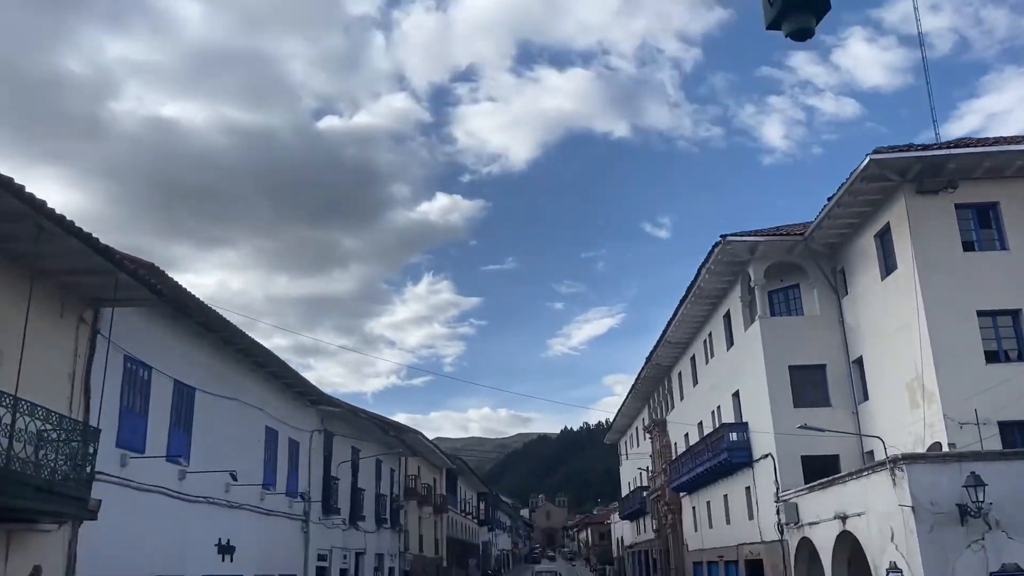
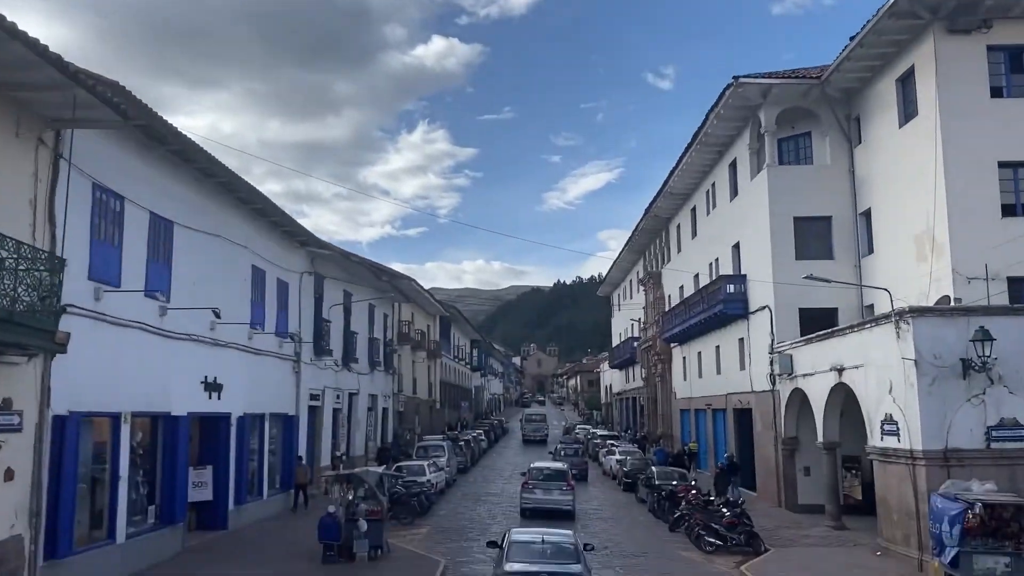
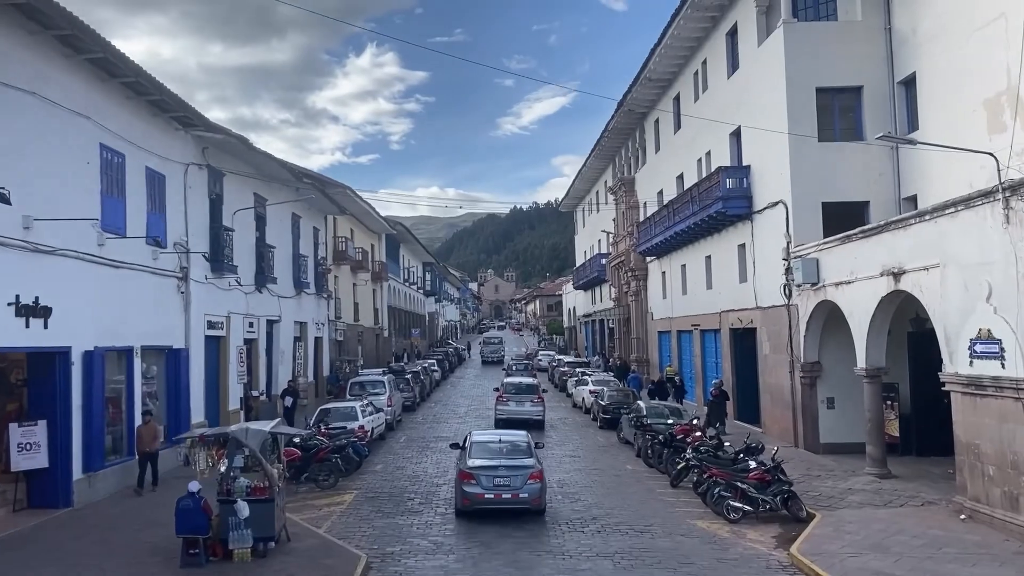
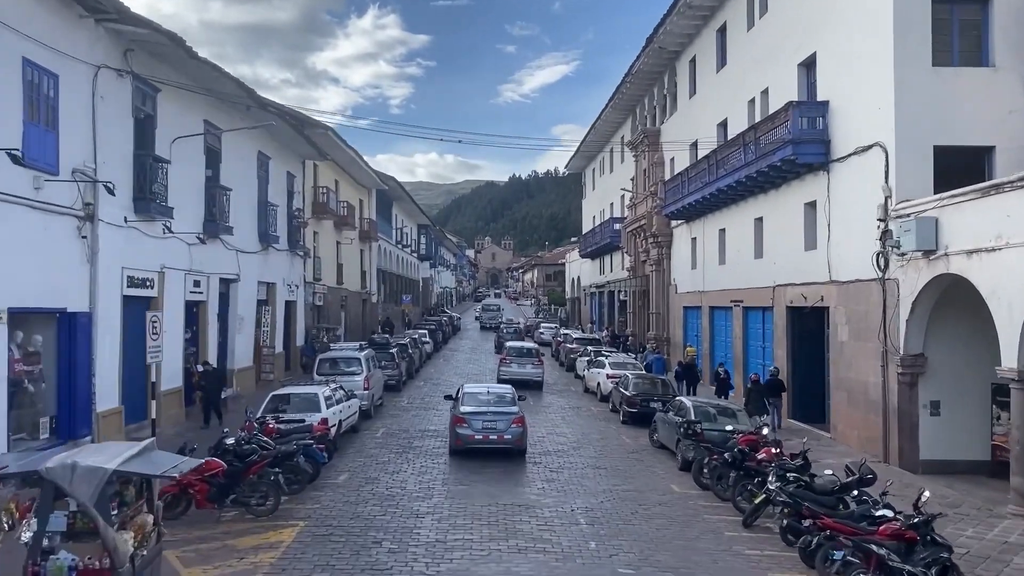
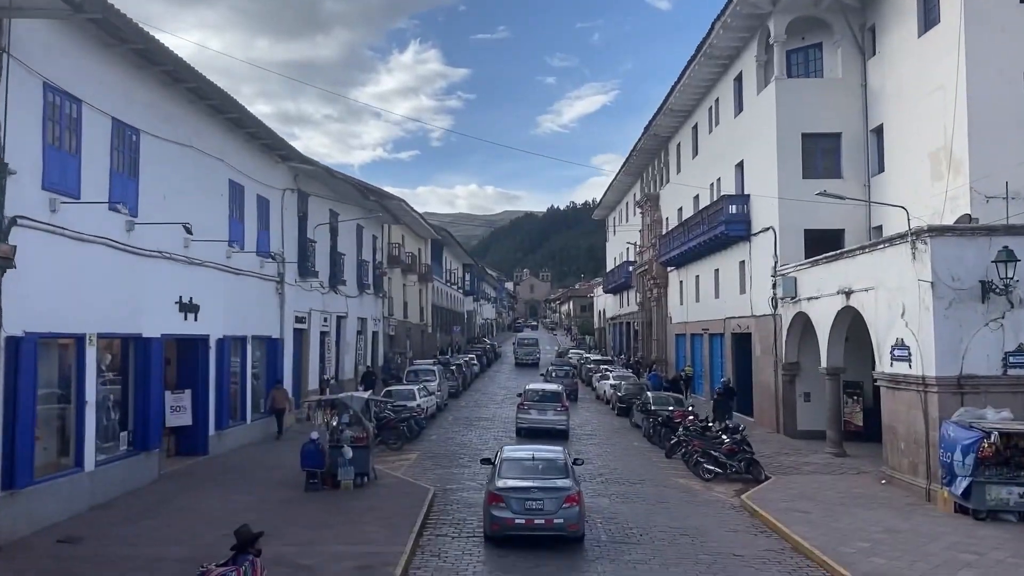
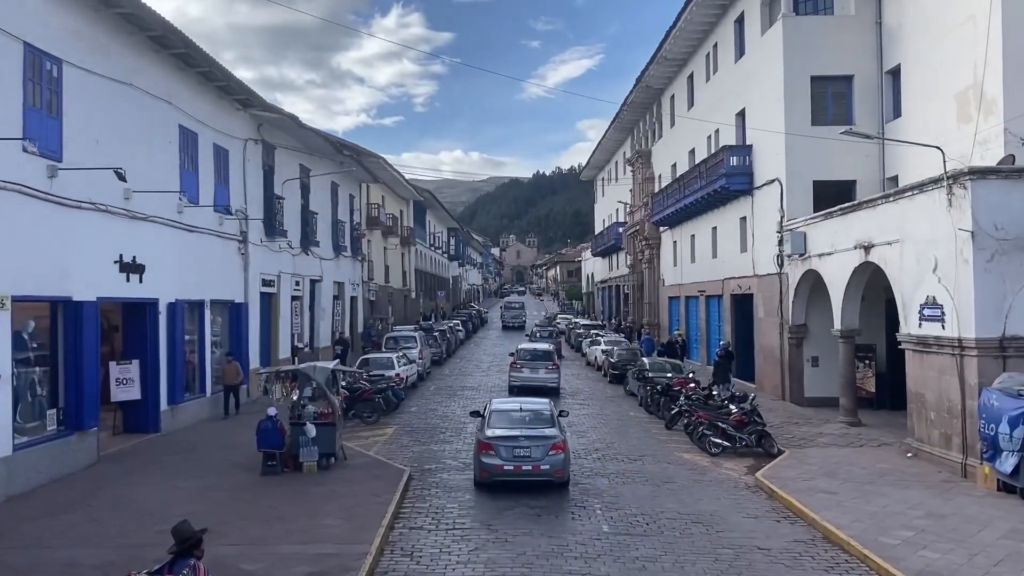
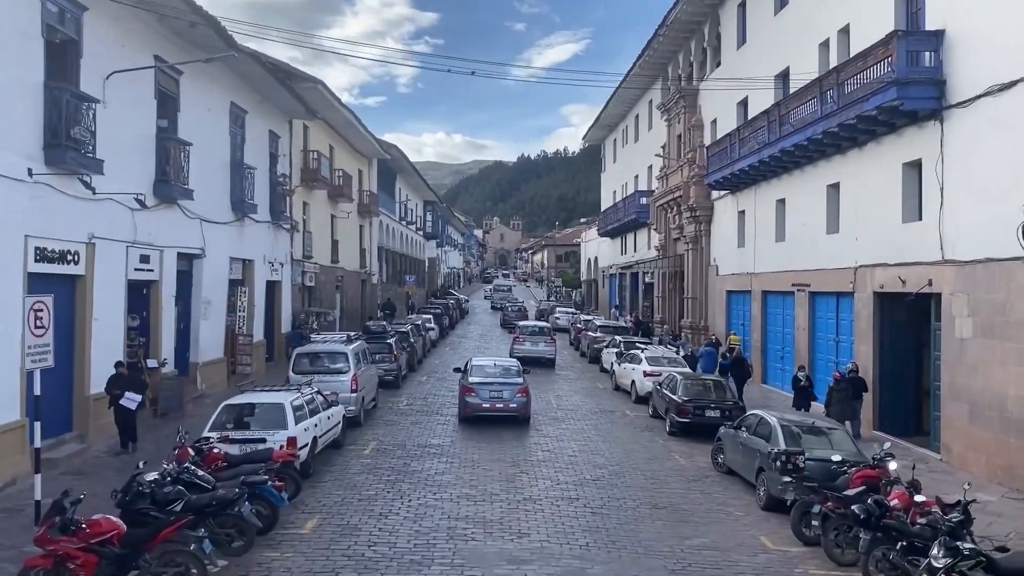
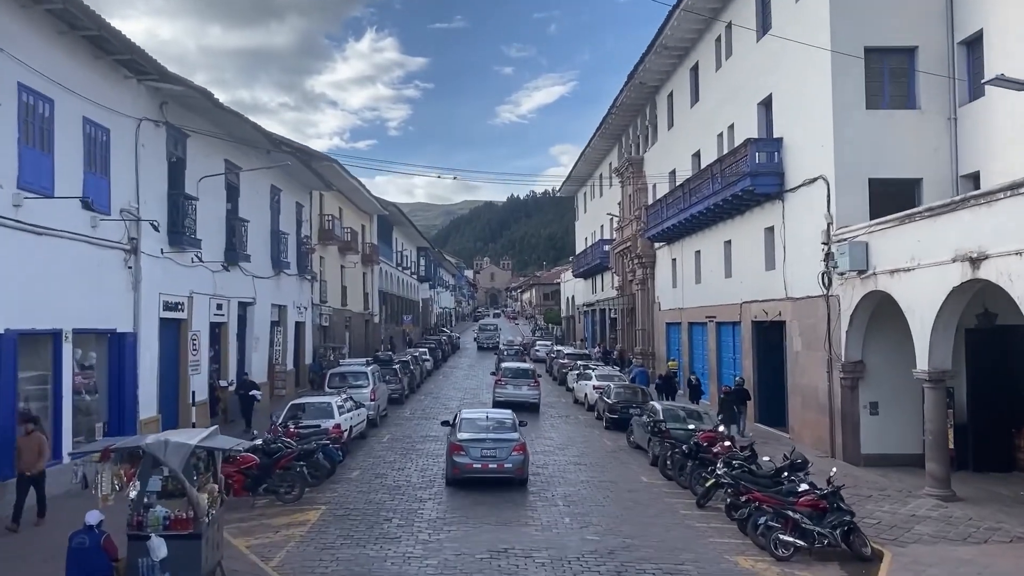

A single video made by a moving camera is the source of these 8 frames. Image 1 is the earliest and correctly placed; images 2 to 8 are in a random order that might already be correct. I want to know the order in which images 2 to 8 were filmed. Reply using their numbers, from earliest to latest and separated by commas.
2, 5, 6, 3, 8, 4, 7
